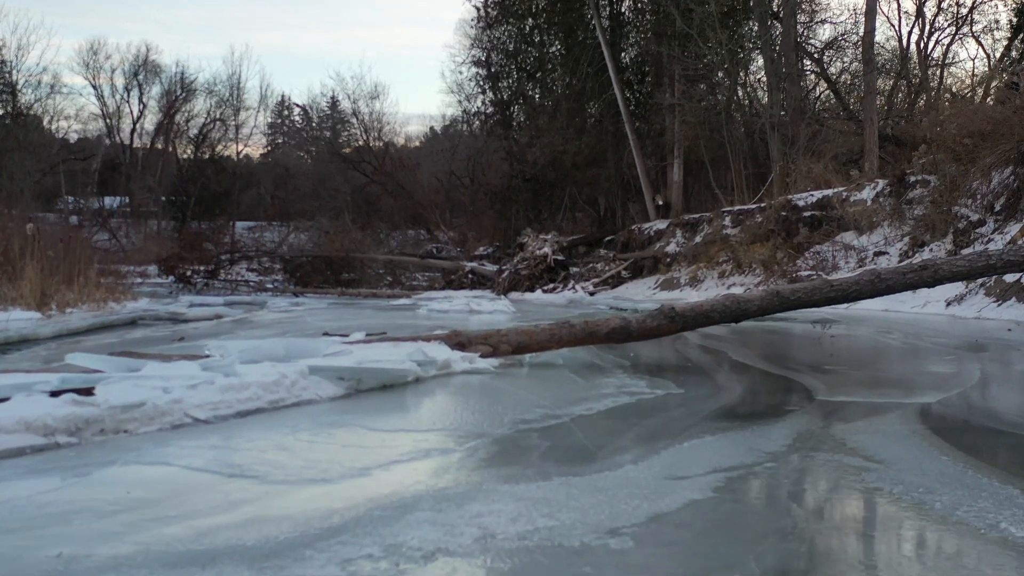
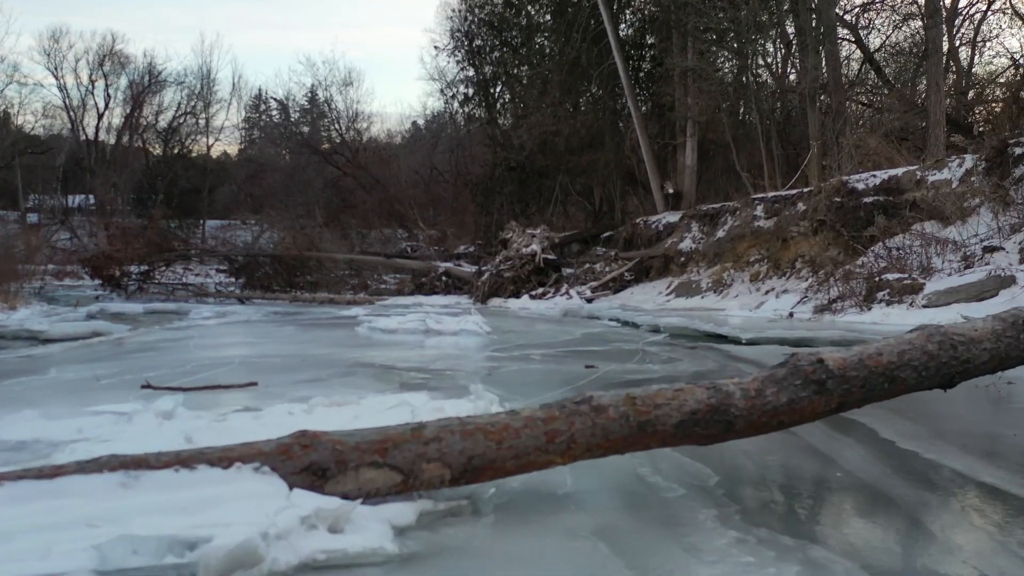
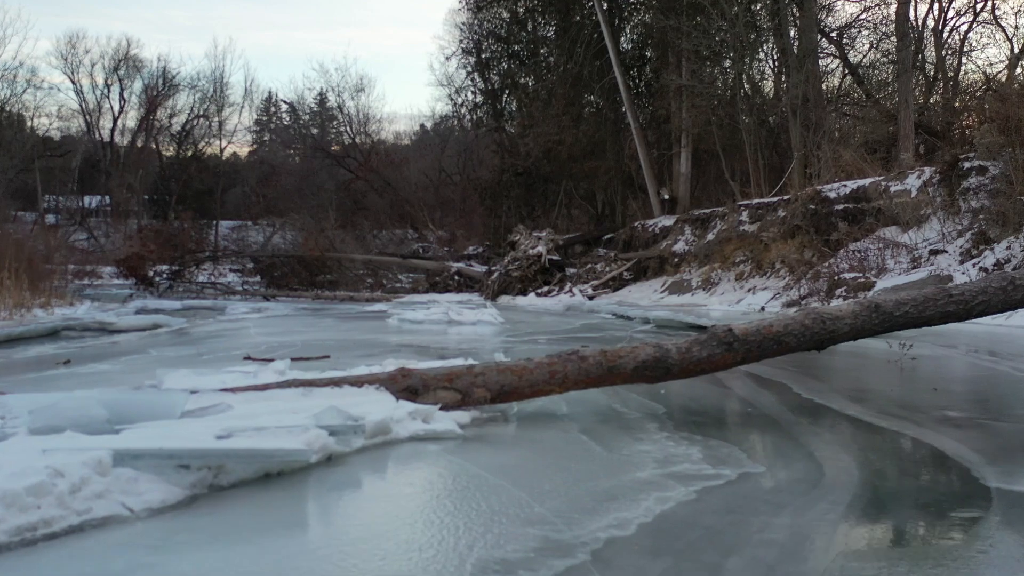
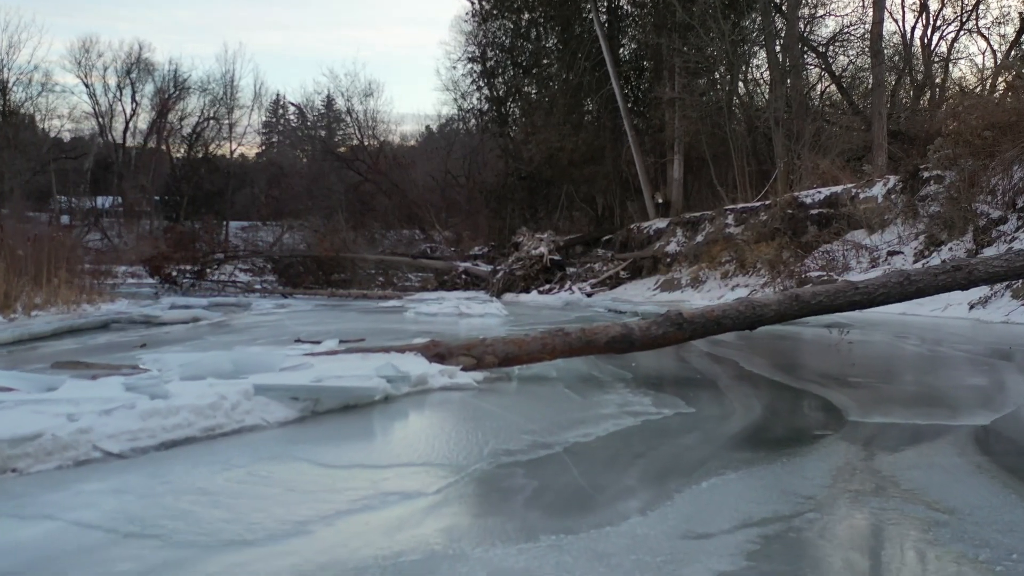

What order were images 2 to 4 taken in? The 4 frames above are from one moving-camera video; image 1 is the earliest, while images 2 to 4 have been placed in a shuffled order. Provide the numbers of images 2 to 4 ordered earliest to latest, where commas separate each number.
4, 3, 2
